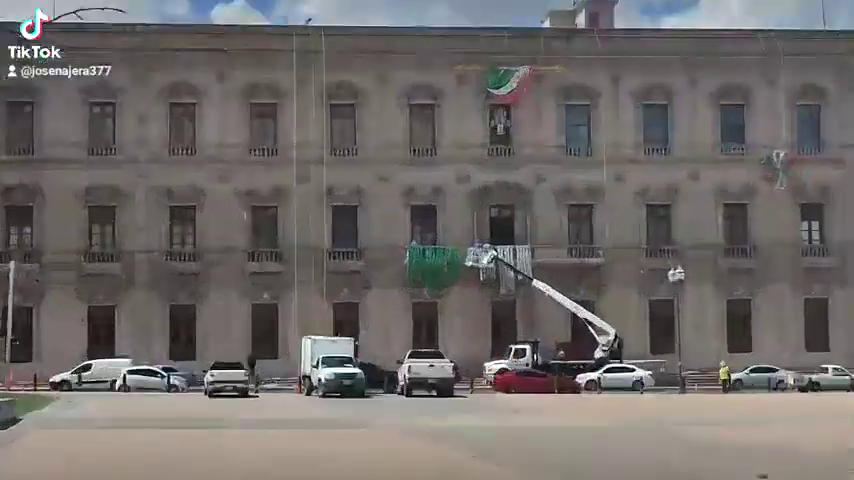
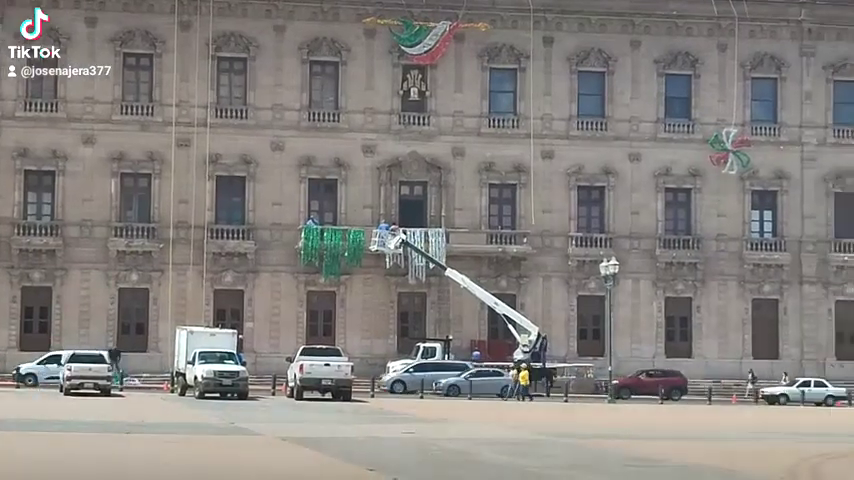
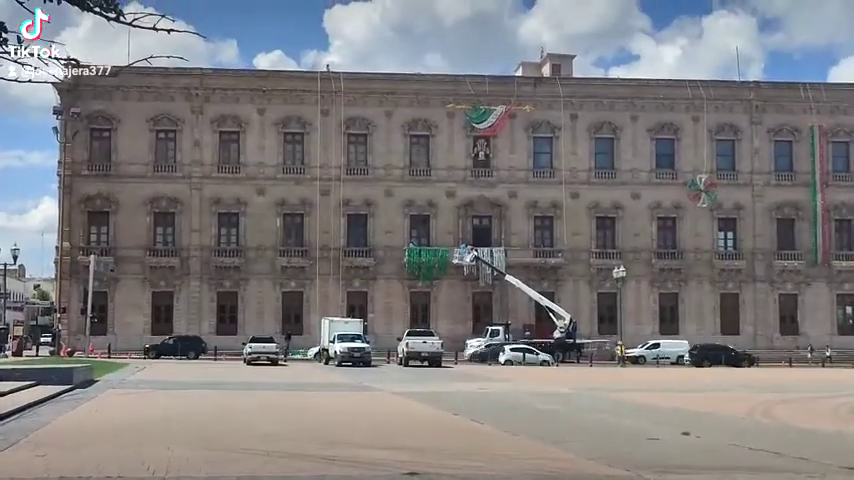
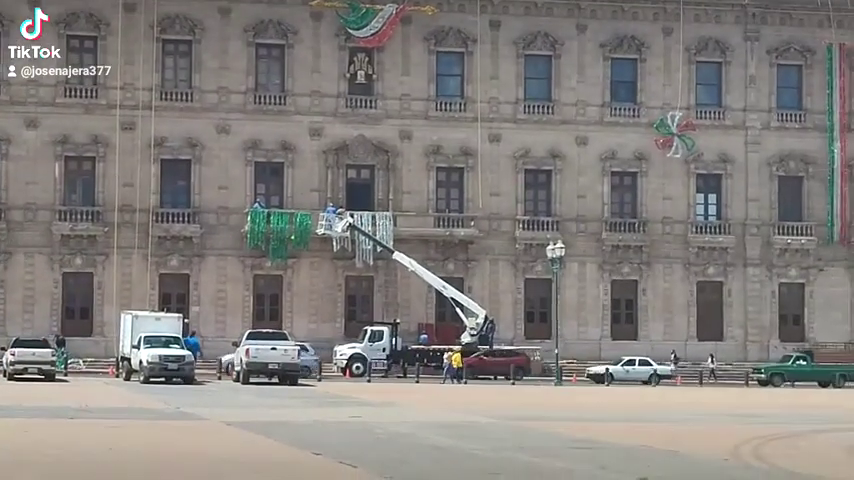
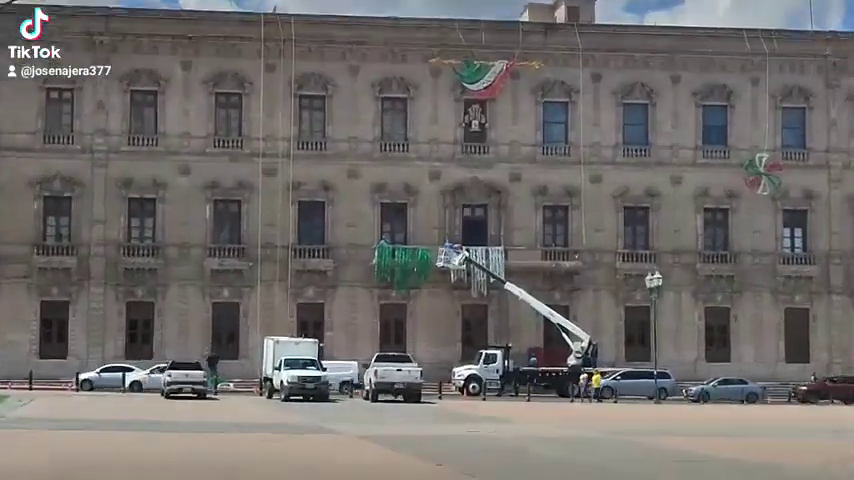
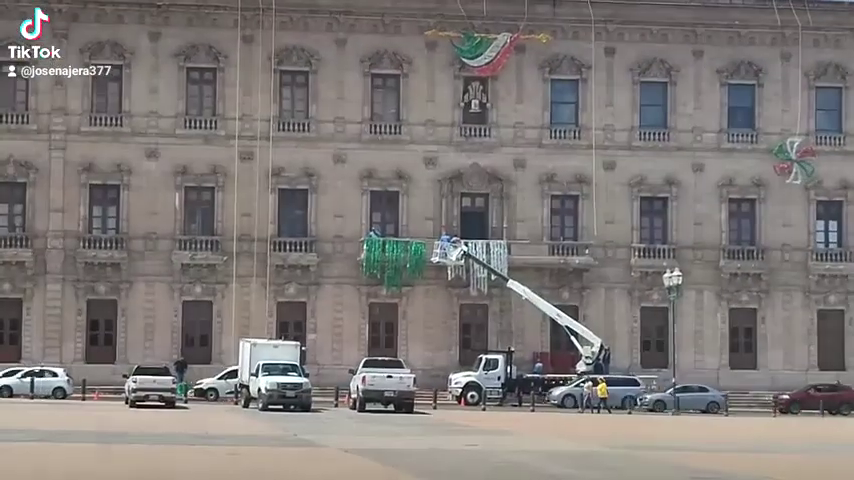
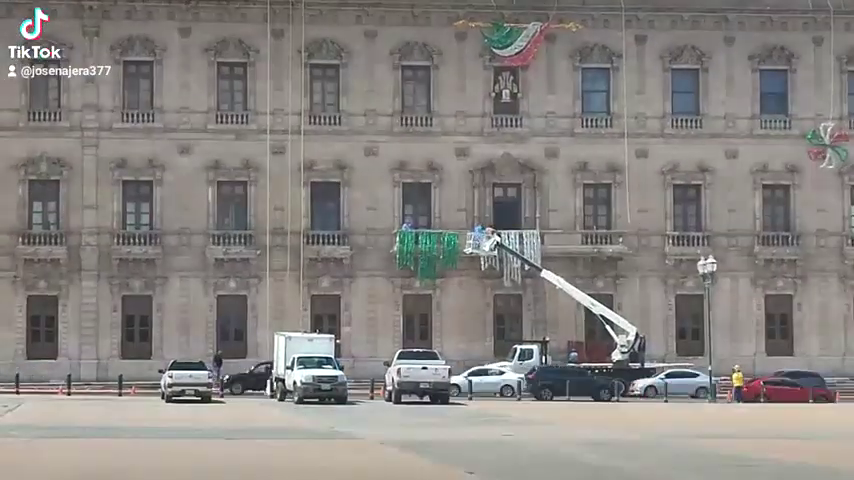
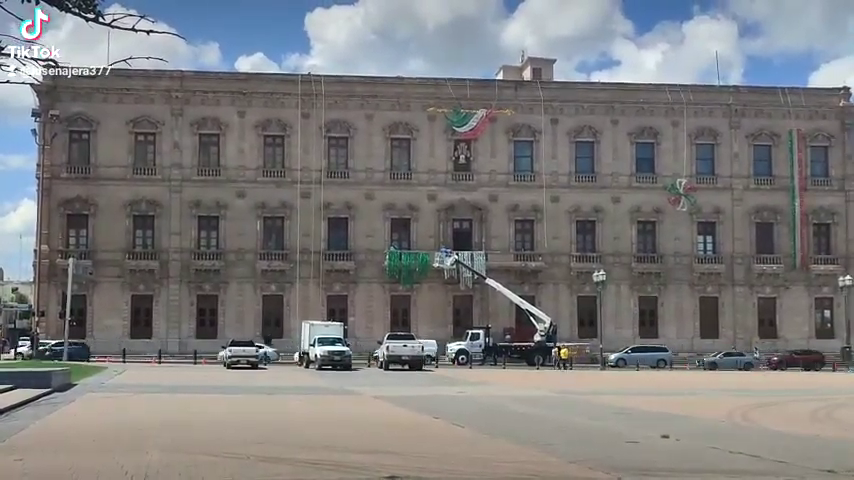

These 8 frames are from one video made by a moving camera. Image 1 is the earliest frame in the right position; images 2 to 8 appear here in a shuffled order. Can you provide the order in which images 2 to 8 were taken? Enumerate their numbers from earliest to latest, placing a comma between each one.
7, 3, 8, 5, 6, 2, 4
